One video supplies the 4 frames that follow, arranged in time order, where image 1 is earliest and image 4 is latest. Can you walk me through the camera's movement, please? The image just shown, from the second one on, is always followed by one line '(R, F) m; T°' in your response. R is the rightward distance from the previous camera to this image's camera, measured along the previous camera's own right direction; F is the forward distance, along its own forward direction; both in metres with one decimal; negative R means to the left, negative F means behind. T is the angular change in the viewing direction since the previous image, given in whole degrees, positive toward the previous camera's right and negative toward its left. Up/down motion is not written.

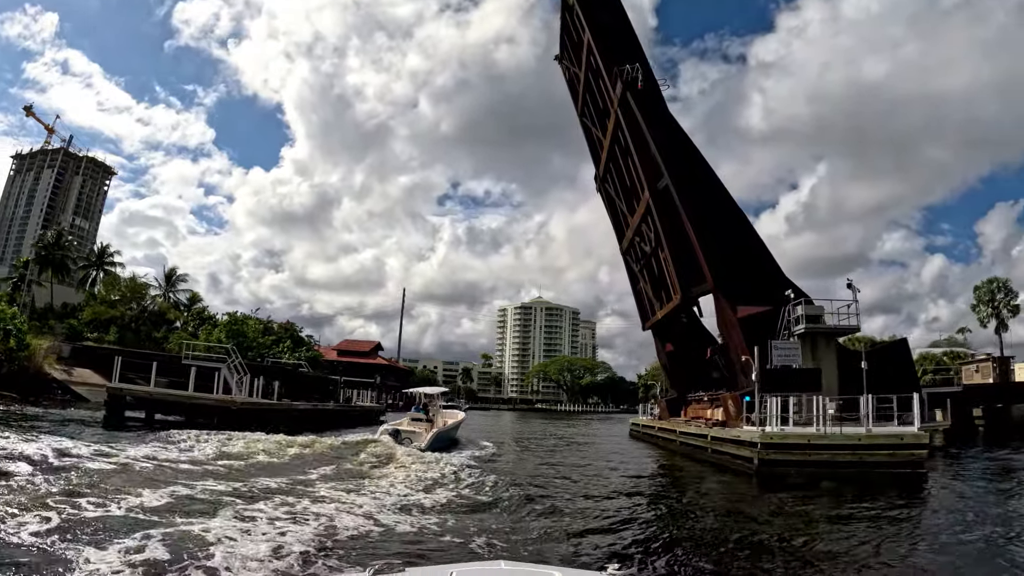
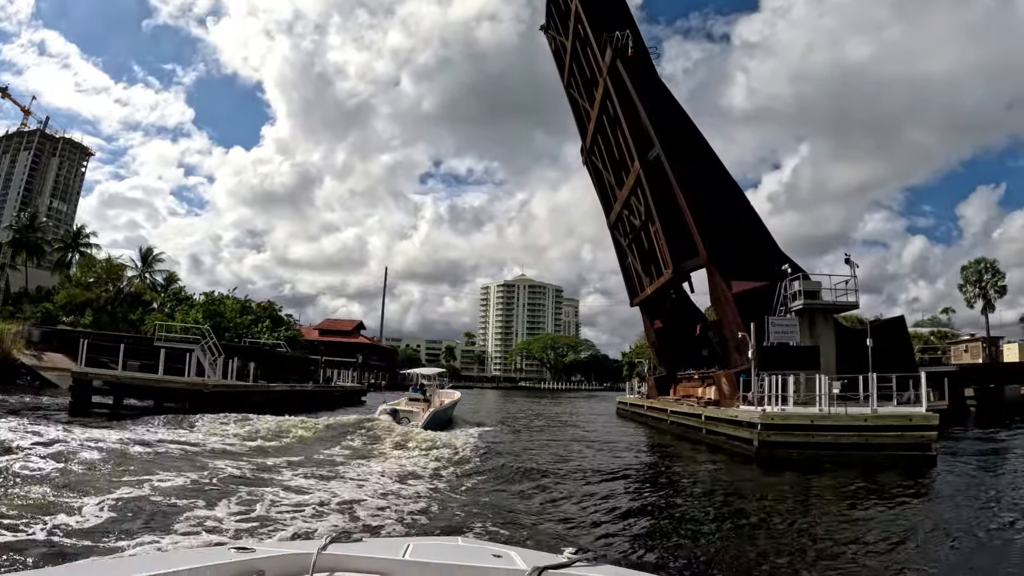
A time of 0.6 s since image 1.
(-0.1, +0.7) m; +2°
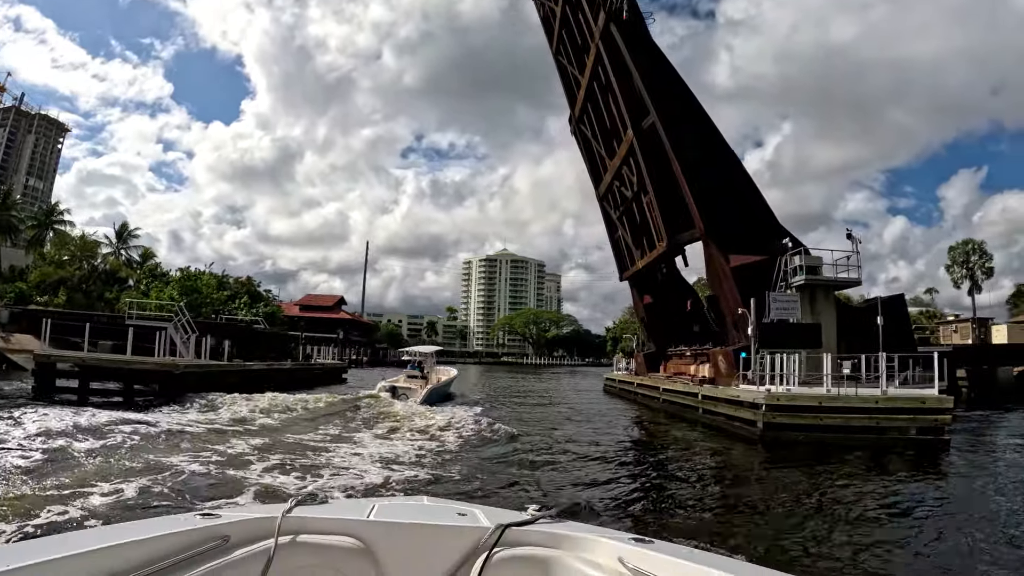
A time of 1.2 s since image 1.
(-0.2, +0.7) m; +2°
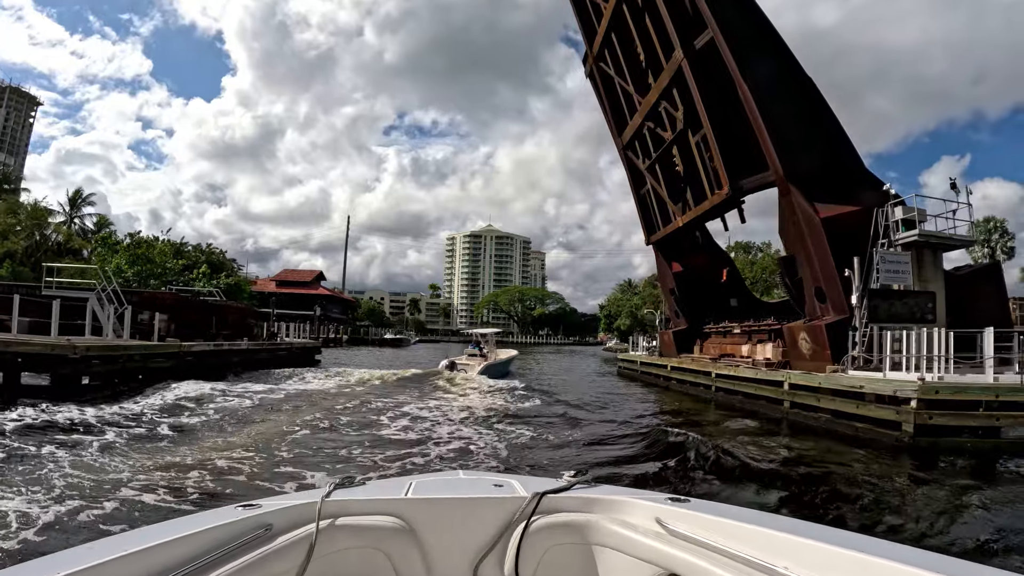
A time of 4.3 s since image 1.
(-0.7, +3.1) m; +2°
